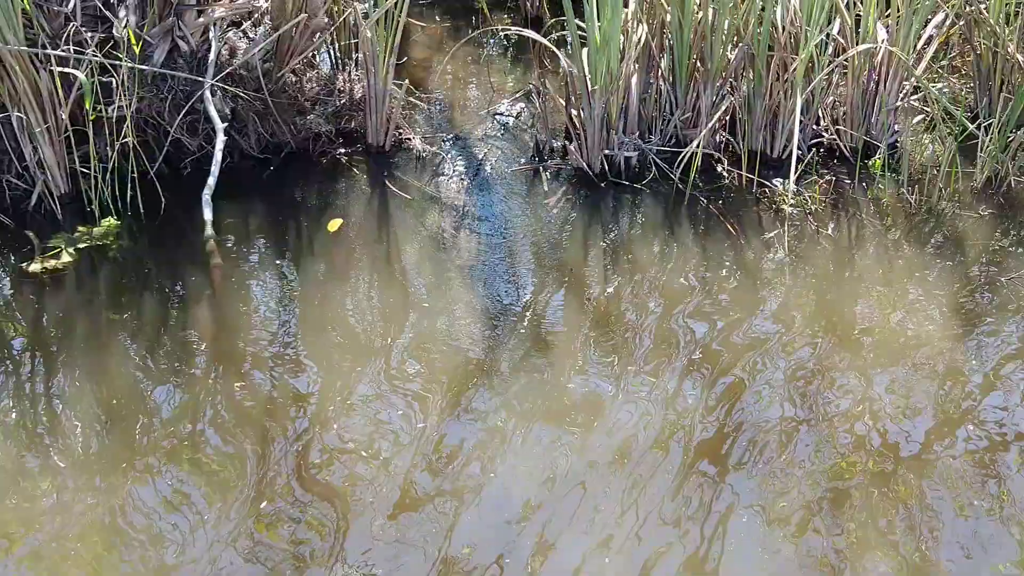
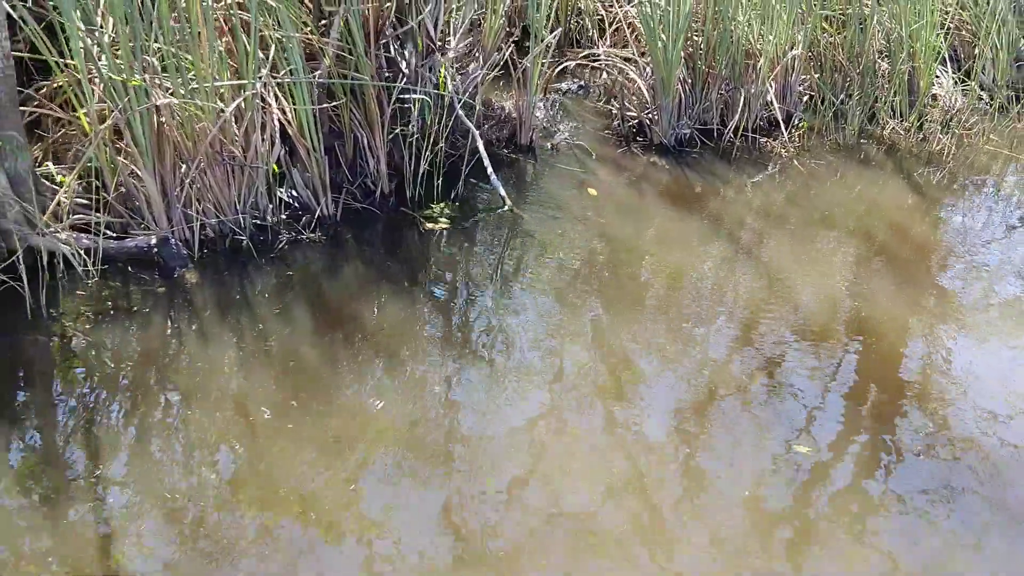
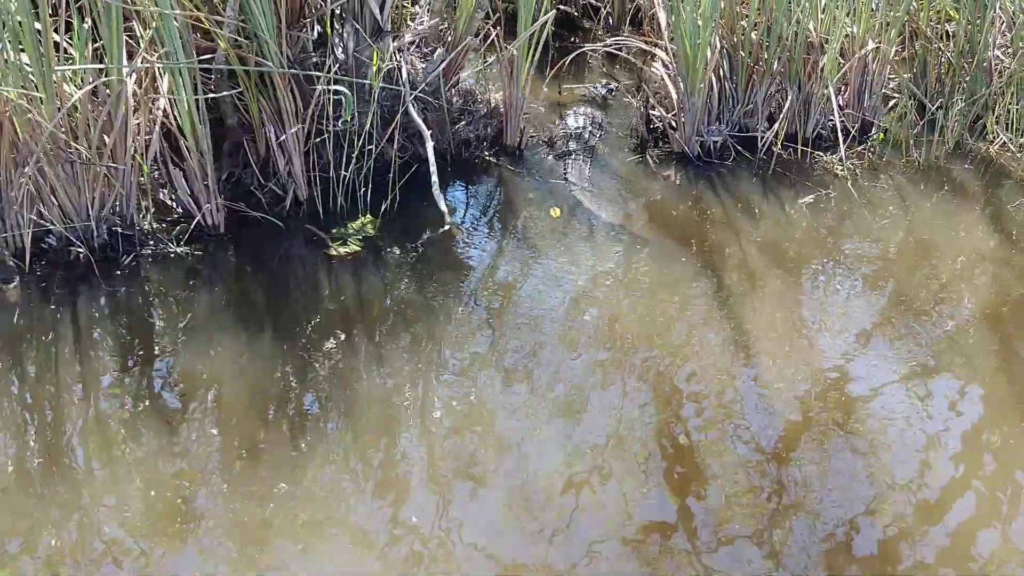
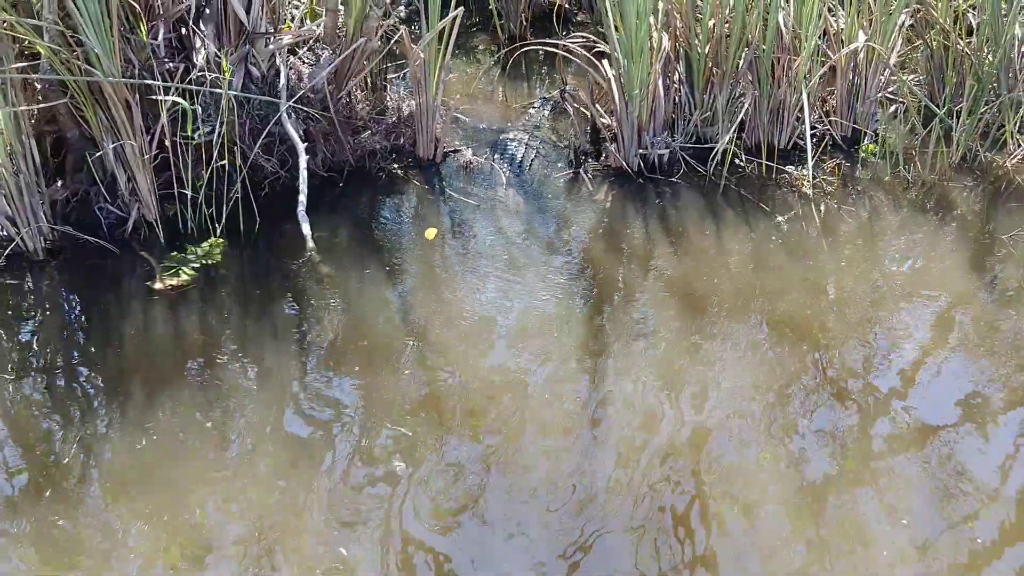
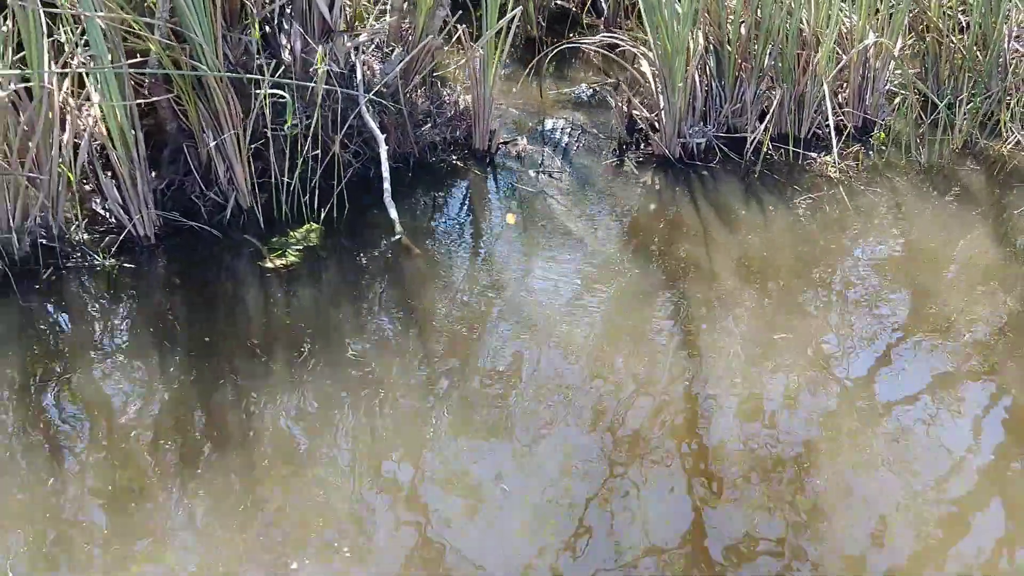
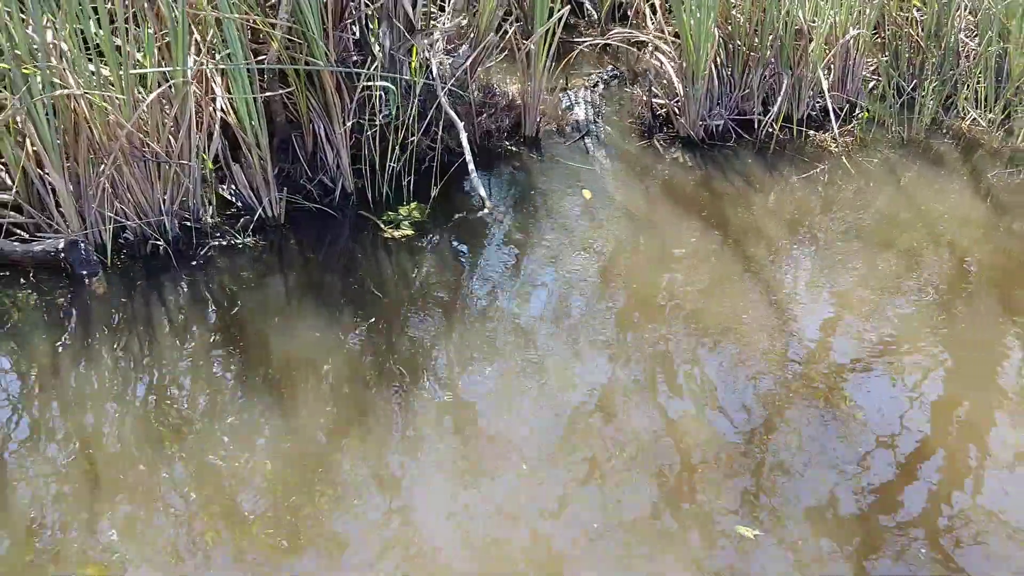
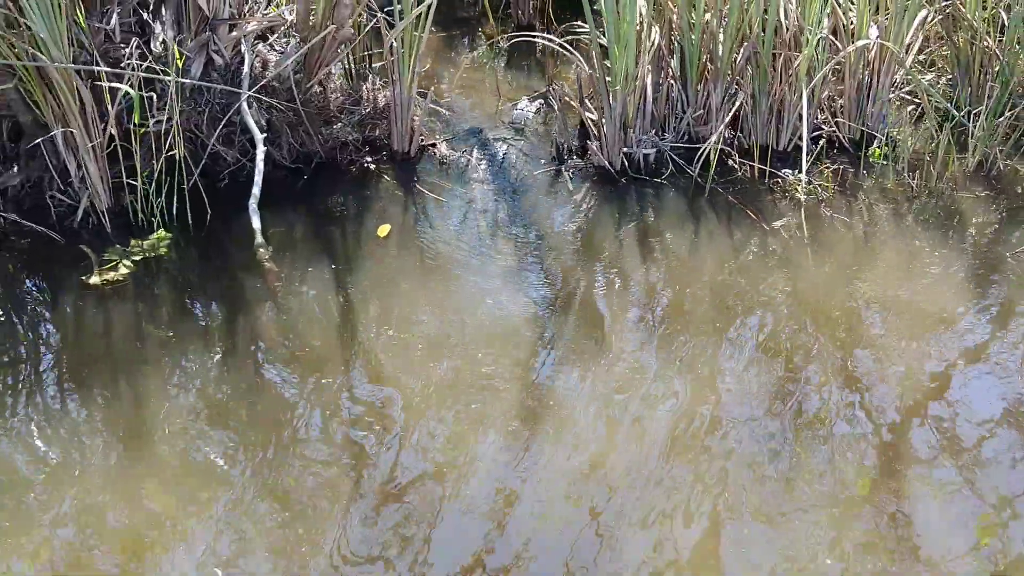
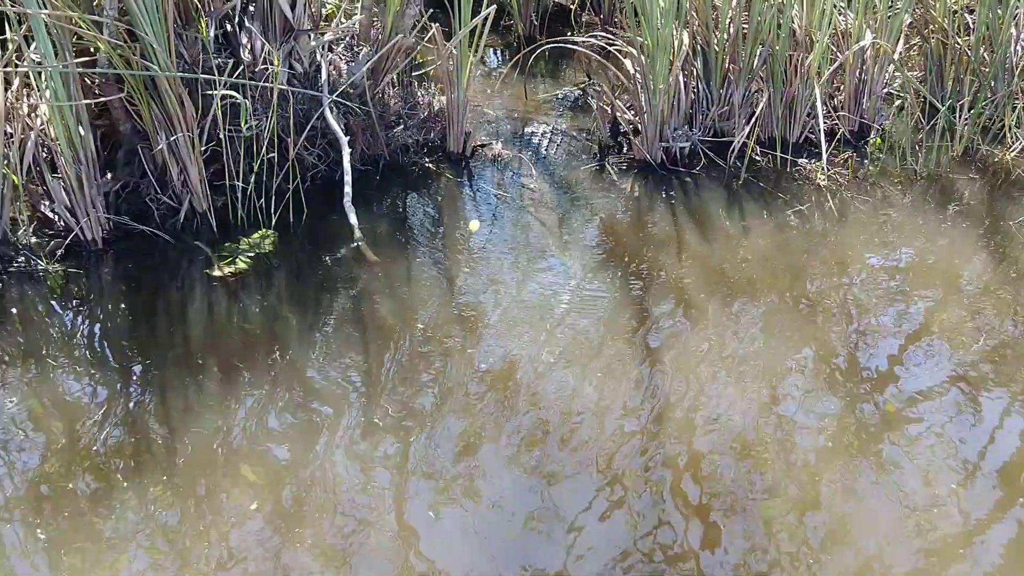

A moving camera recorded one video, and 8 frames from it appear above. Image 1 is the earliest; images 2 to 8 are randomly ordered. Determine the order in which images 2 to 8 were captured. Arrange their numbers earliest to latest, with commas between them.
7, 4, 8, 5, 3, 6, 2
